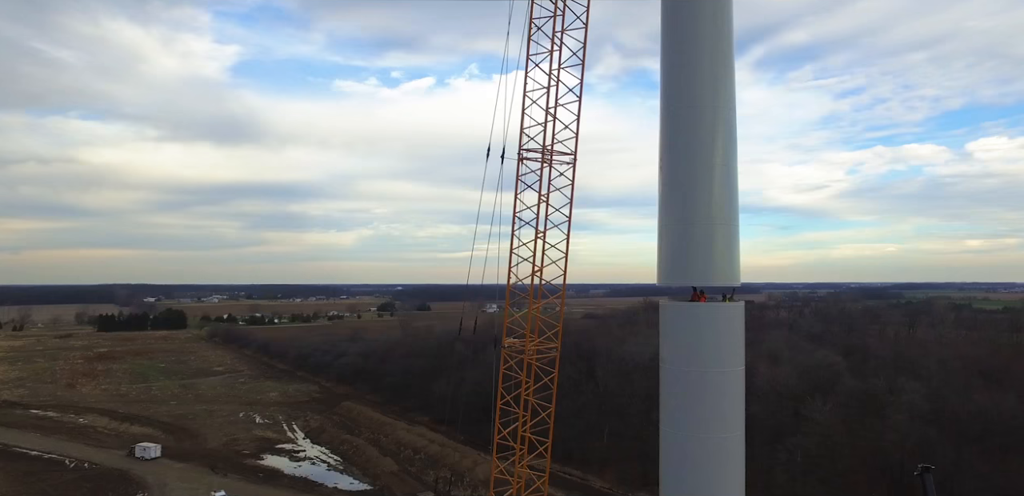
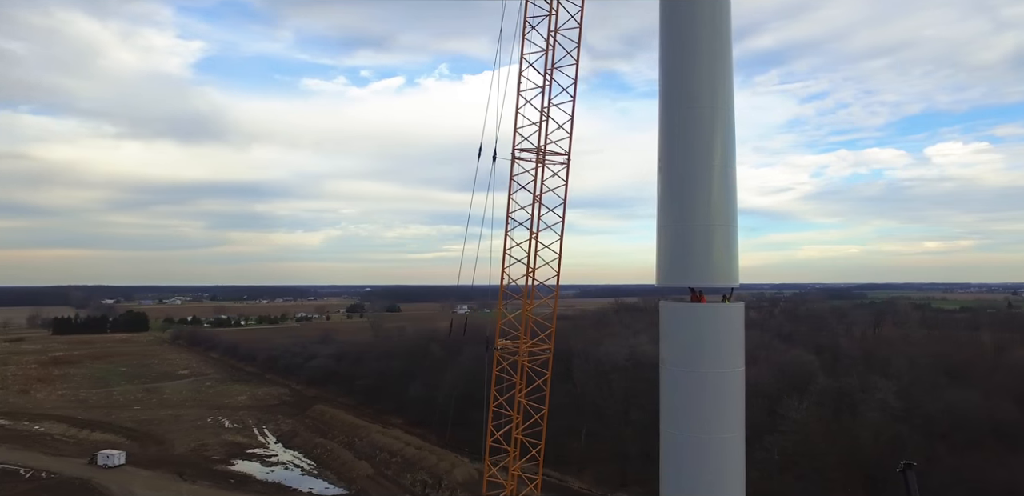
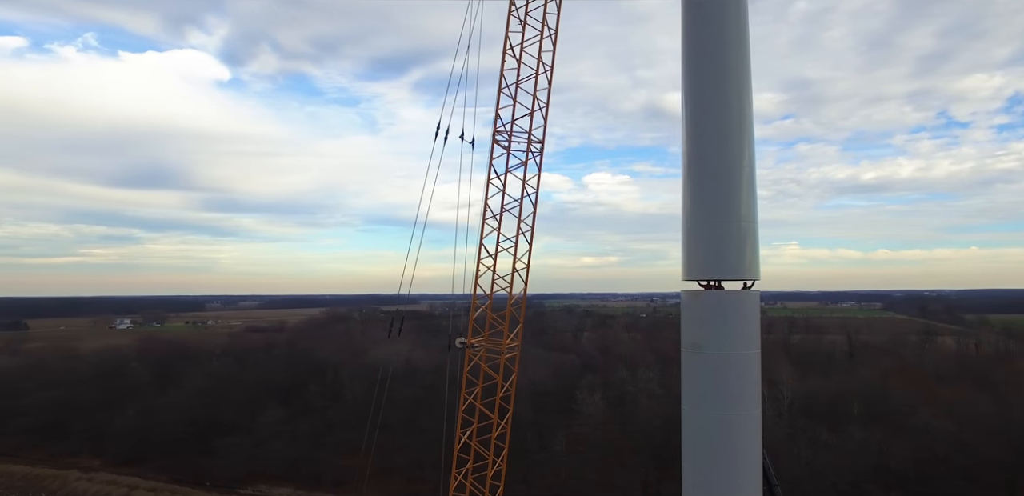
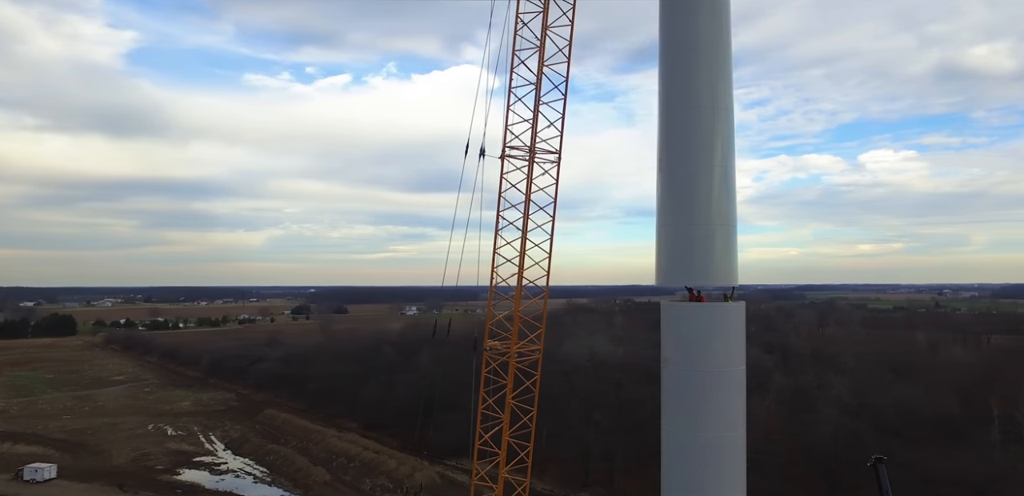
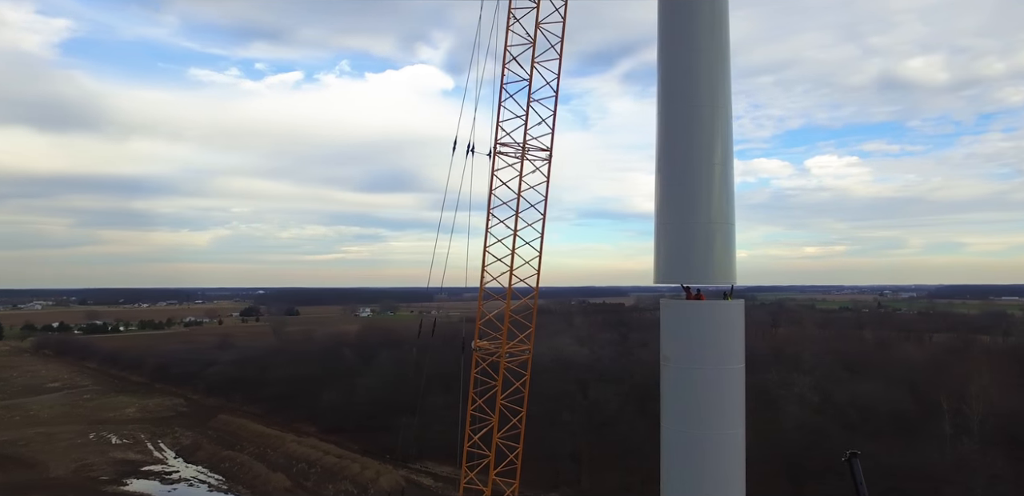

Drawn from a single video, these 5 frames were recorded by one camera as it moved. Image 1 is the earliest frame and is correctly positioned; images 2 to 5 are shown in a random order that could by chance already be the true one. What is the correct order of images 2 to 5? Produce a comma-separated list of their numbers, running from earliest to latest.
2, 4, 5, 3
